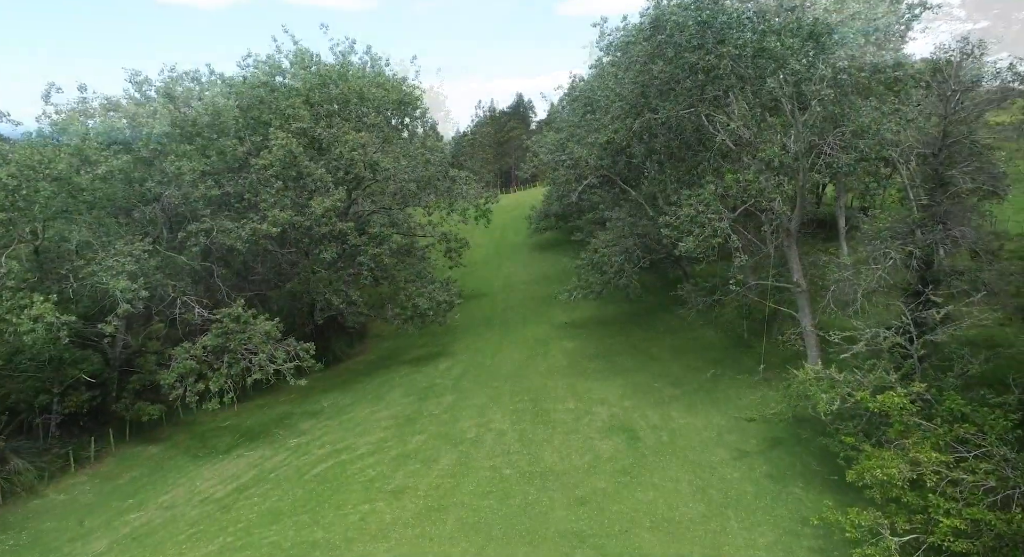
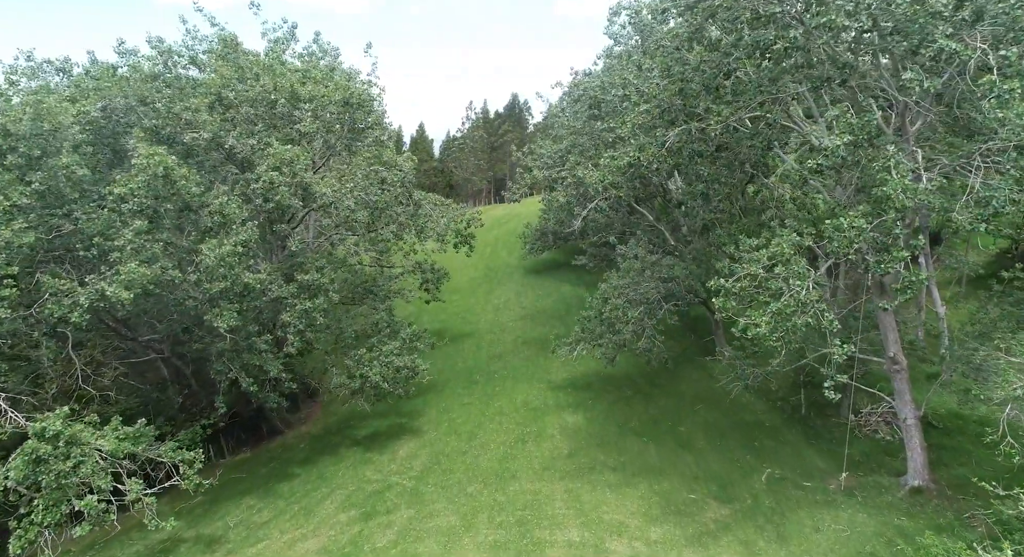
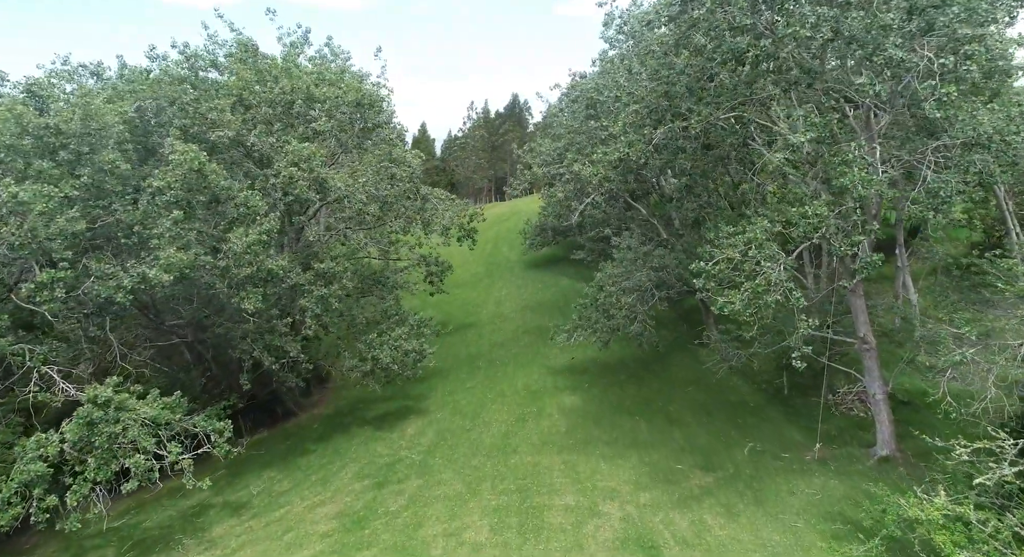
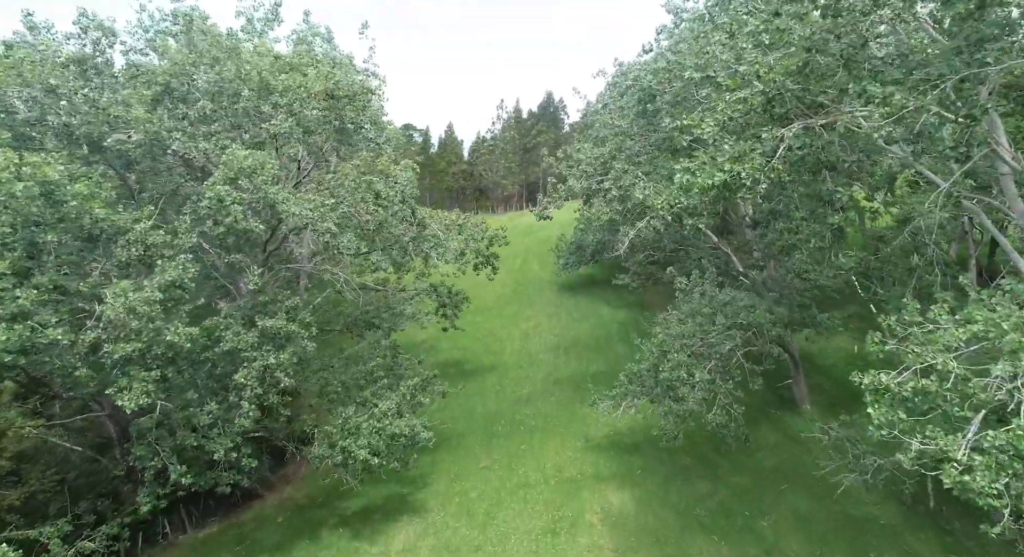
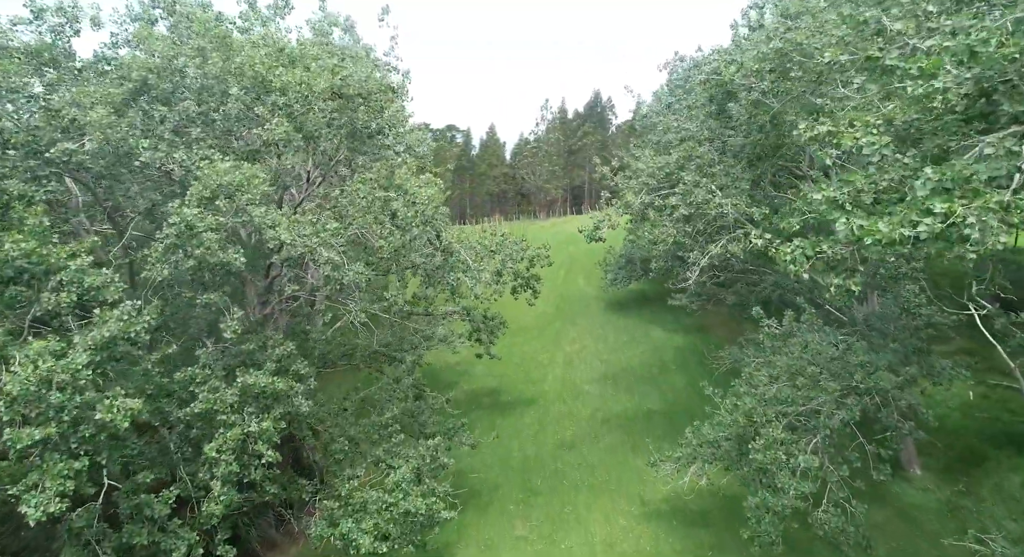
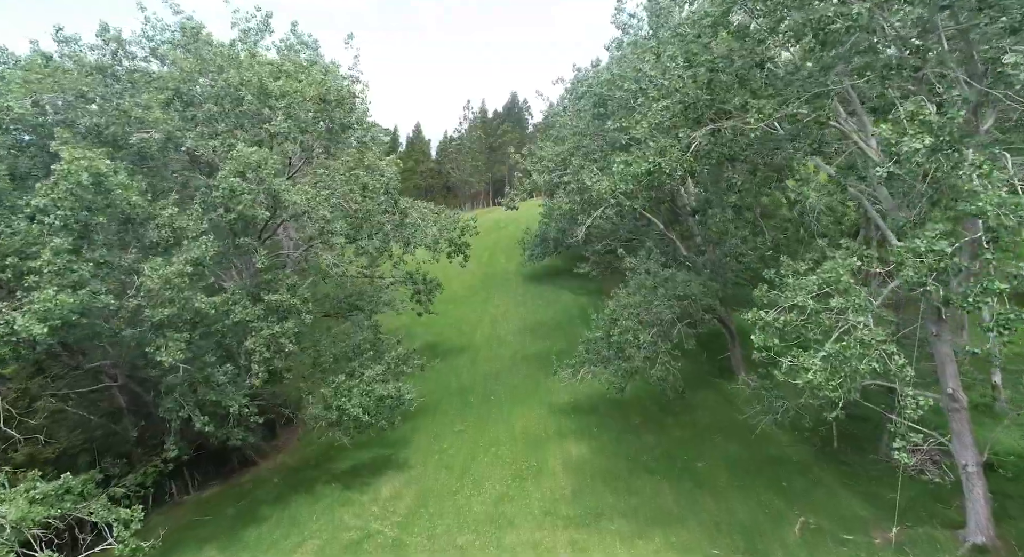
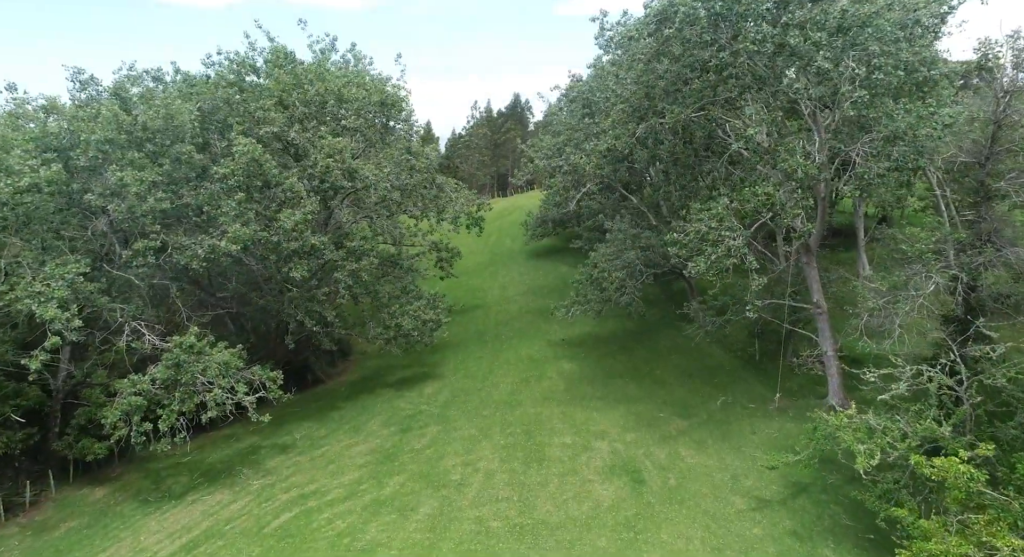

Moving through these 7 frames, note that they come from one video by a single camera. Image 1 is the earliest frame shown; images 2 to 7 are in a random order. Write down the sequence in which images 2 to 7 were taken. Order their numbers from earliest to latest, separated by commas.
7, 3, 2, 6, 4, 5
